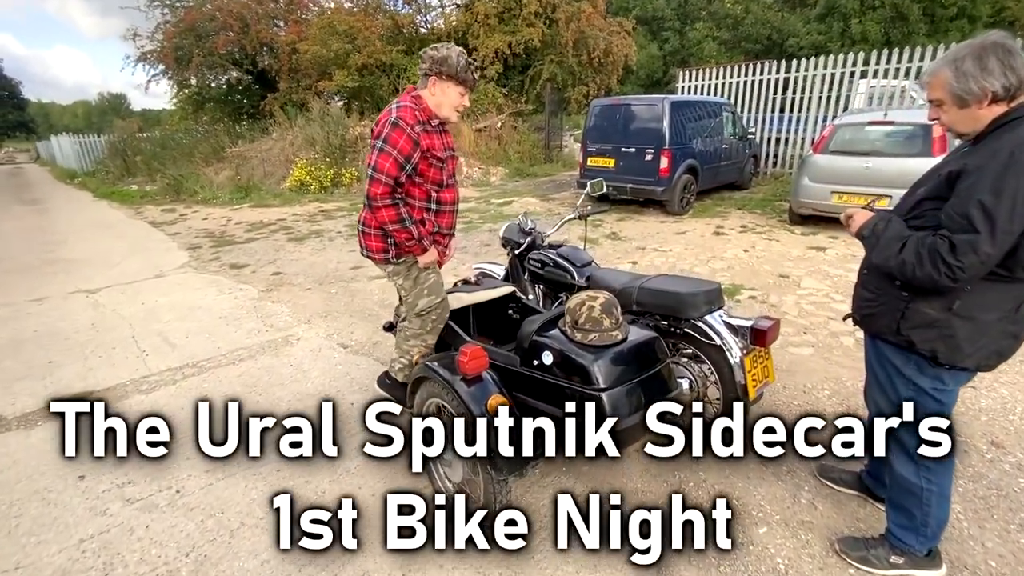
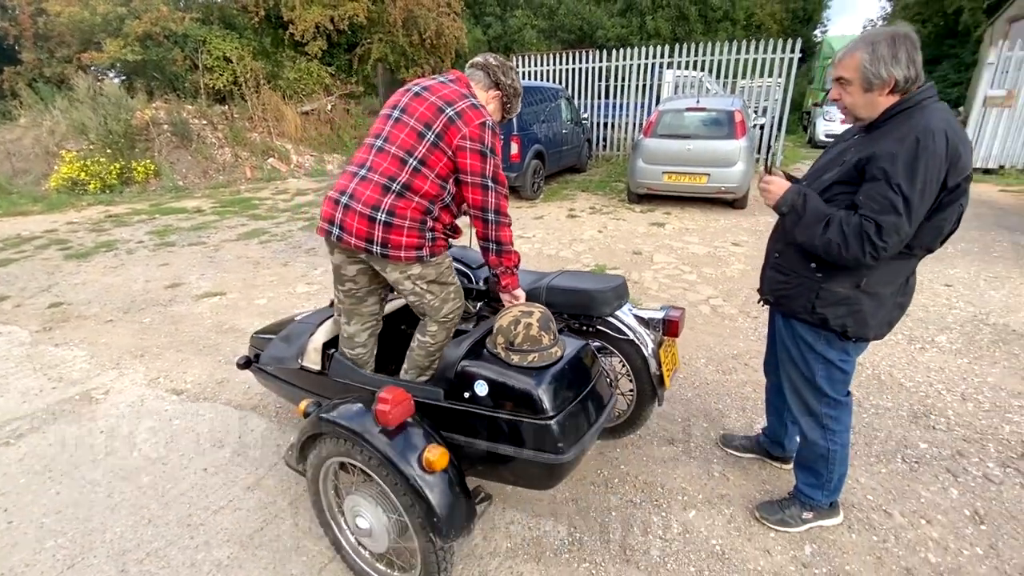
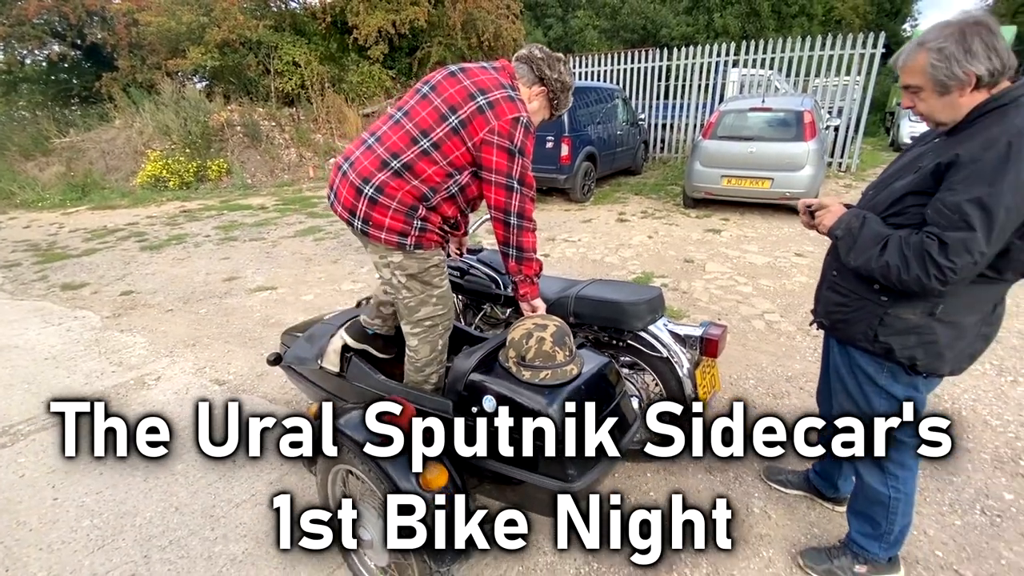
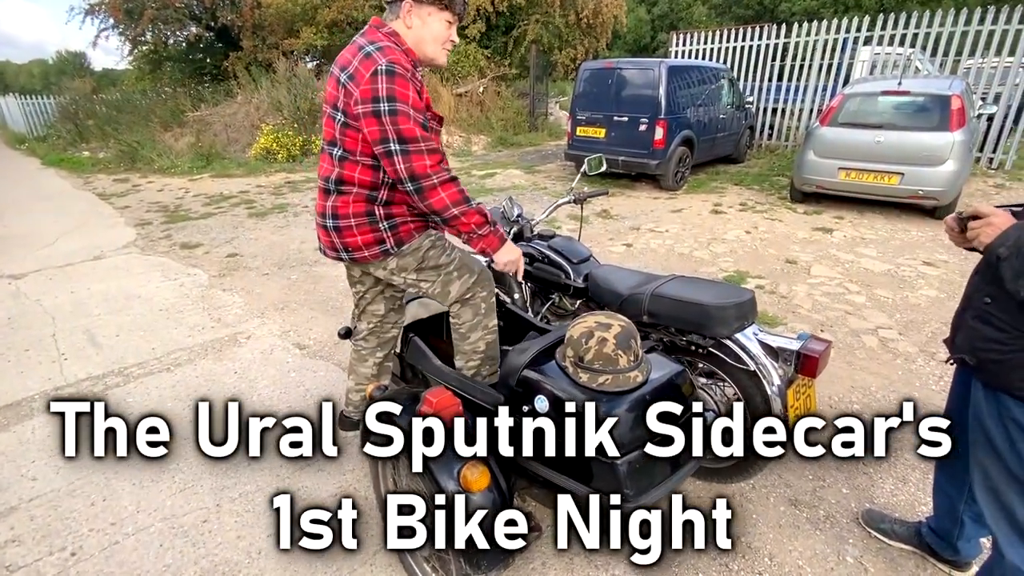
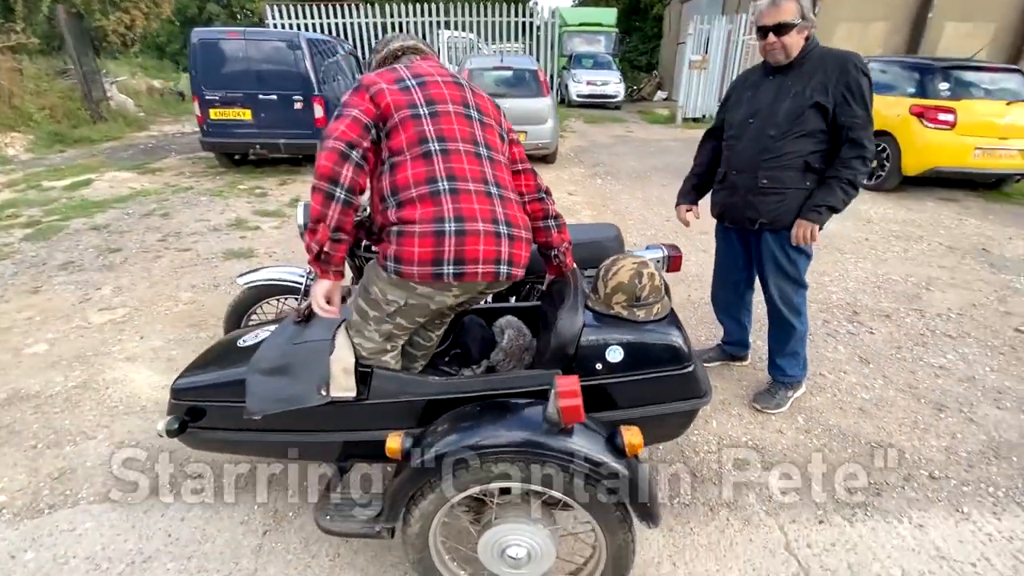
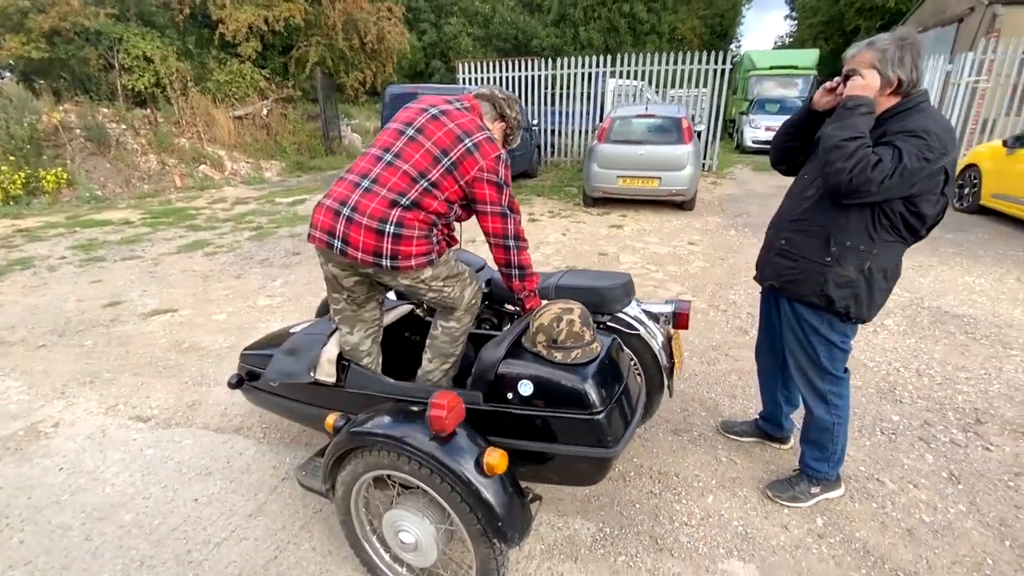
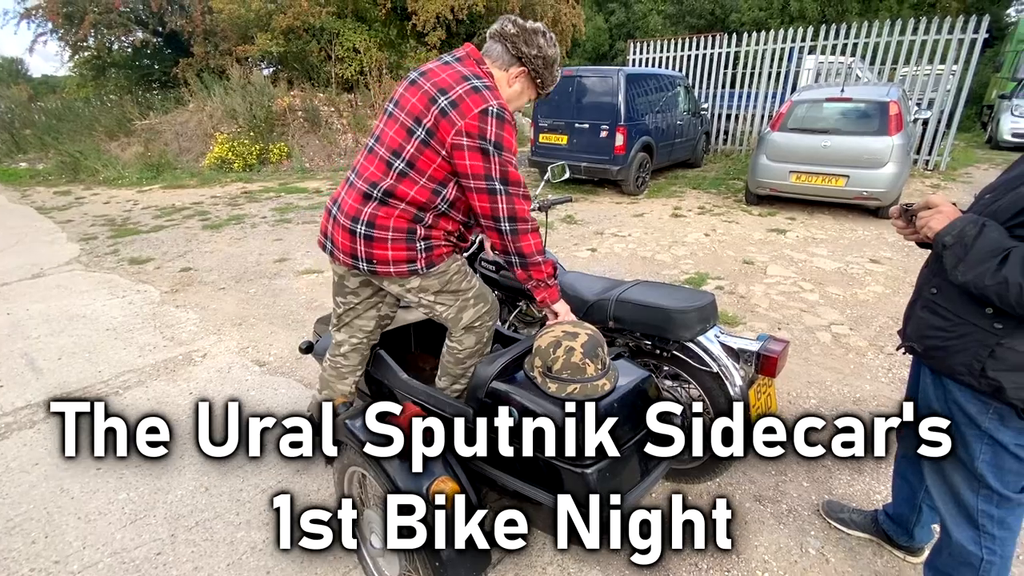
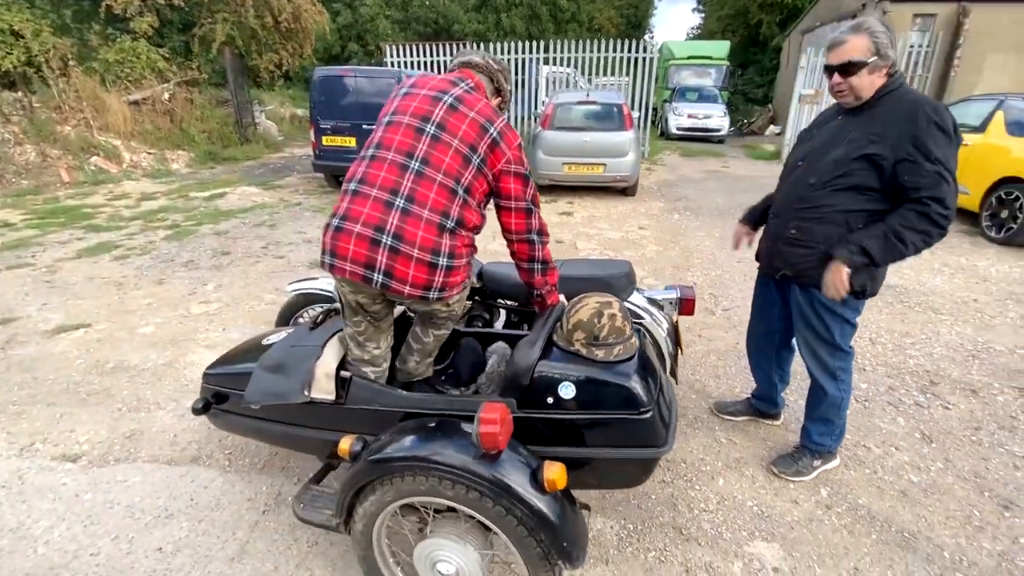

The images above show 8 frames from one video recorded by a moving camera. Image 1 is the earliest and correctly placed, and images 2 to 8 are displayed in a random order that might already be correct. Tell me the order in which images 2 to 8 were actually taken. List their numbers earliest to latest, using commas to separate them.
4, 7, 3, 2, 6, 8, 5
